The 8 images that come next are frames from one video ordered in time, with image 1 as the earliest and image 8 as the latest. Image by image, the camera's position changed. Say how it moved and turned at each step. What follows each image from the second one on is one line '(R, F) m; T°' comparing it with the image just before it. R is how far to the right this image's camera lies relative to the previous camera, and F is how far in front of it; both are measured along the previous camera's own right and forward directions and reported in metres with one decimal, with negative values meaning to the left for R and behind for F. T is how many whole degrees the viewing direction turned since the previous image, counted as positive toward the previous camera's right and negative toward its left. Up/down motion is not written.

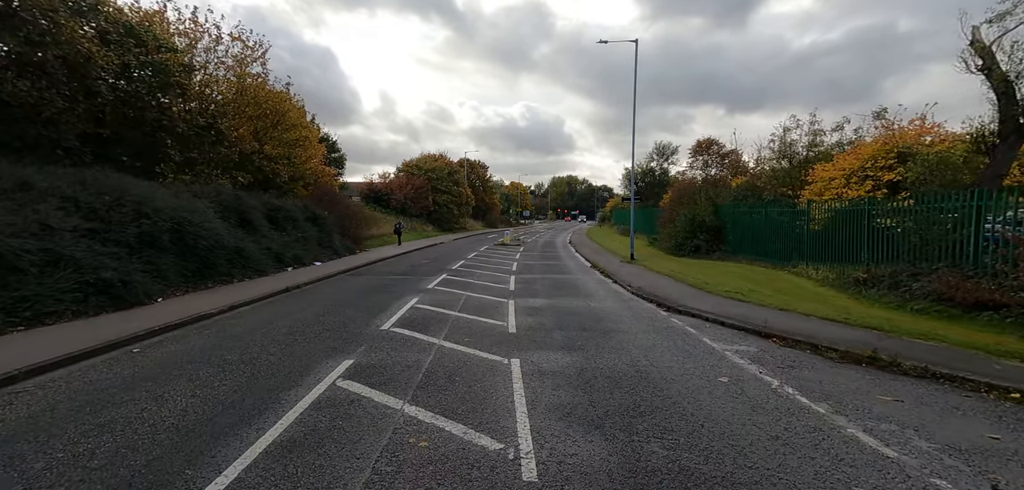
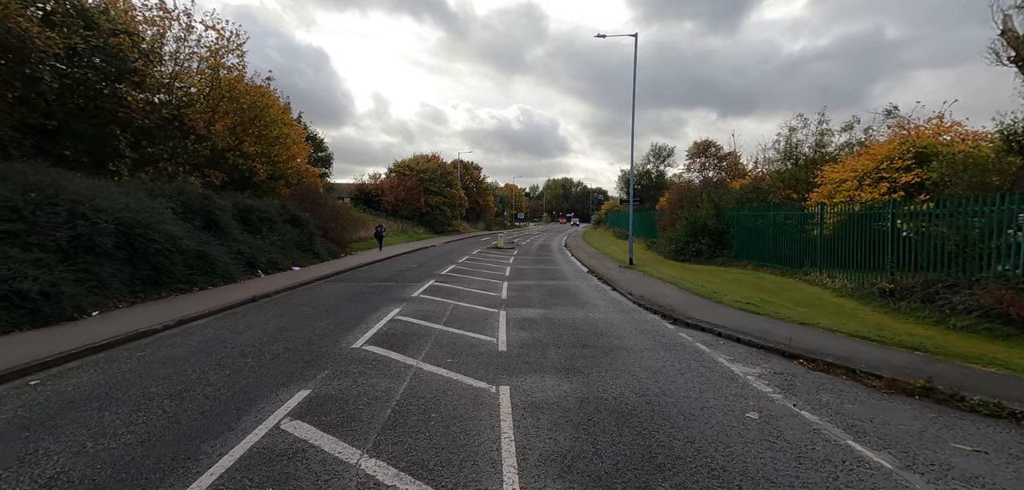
(+0.1, +1.0) m; +1°
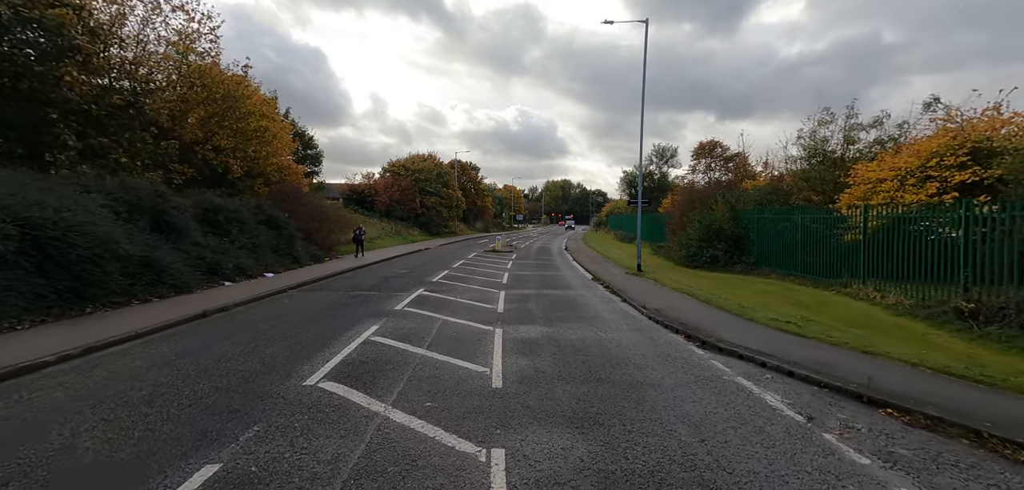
(0.0, +1.6) m; 0°
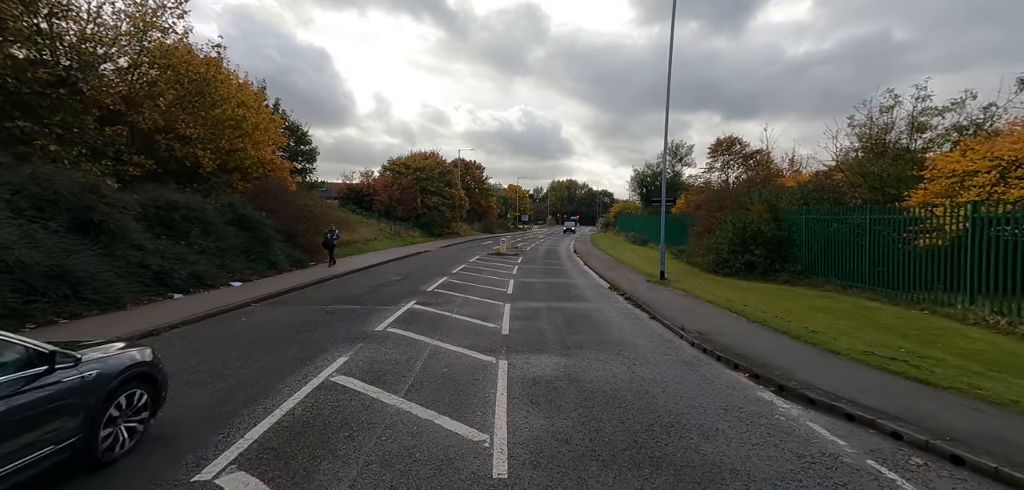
(-0.1, +2.2) m; -1°
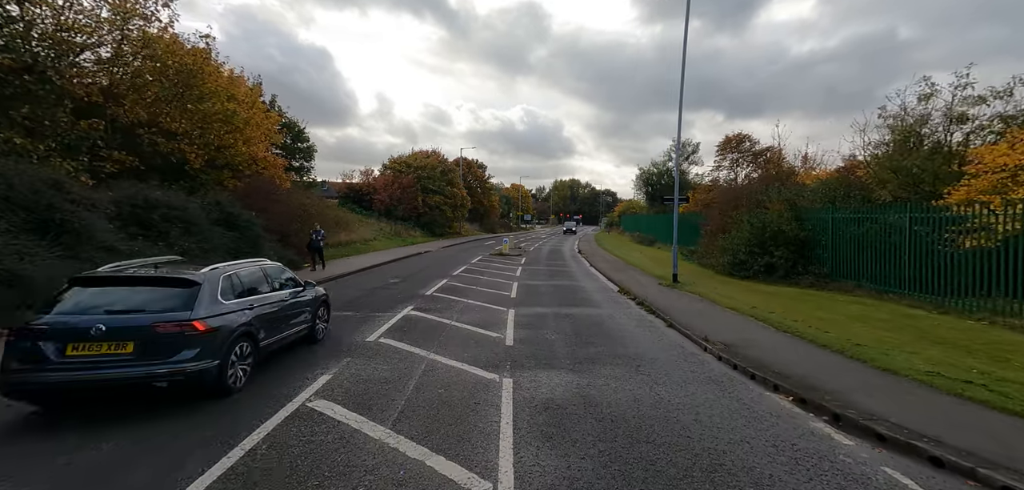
(-0.1, +0.9) m; 0°
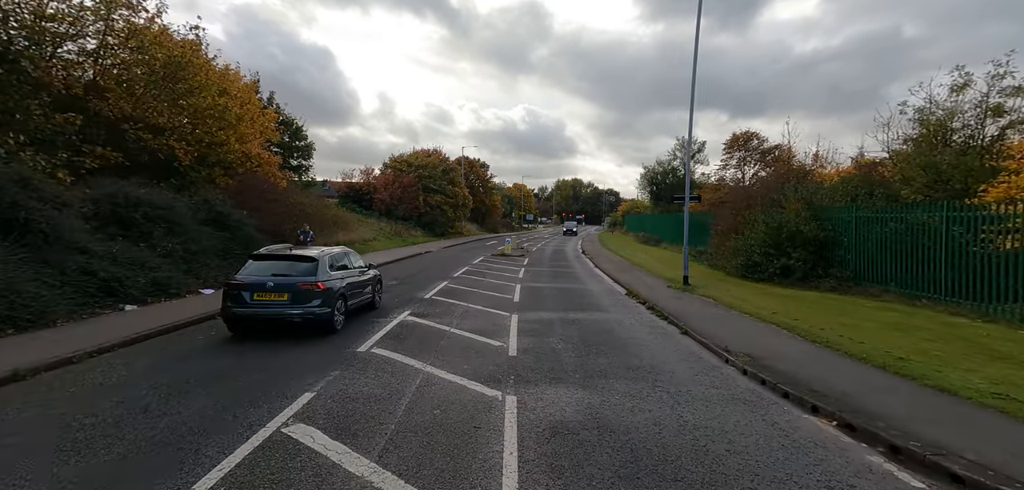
(0.0, +0.7) m; 0°
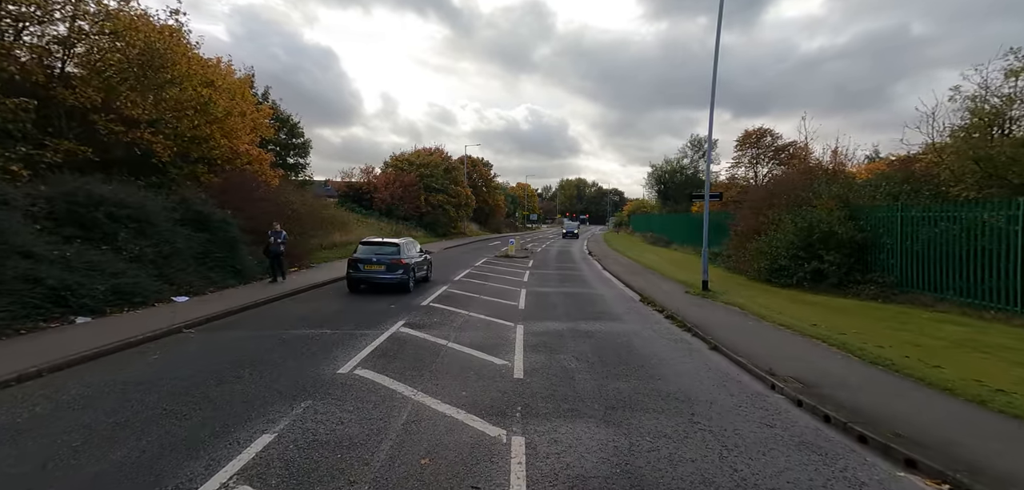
(-0.1, +1.1) m; 0°
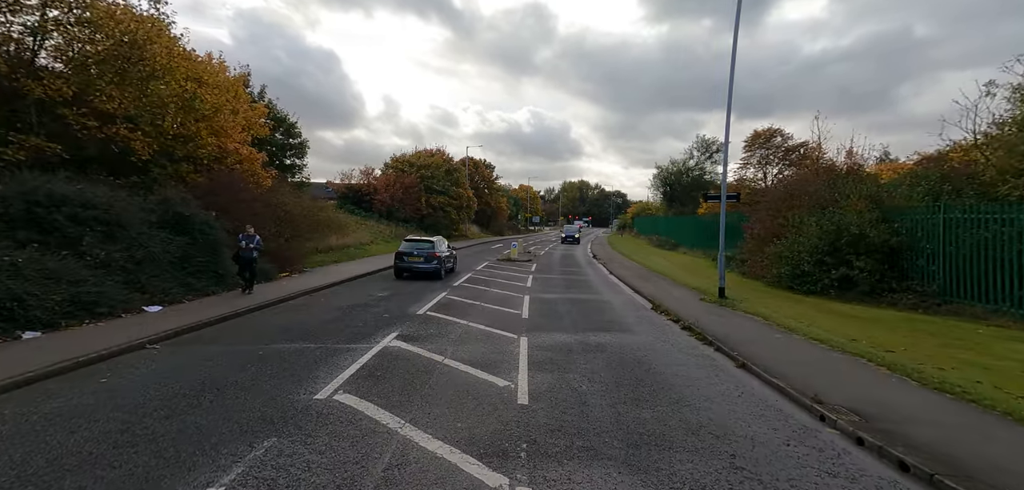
(0.0, +0.9) m; 0°
